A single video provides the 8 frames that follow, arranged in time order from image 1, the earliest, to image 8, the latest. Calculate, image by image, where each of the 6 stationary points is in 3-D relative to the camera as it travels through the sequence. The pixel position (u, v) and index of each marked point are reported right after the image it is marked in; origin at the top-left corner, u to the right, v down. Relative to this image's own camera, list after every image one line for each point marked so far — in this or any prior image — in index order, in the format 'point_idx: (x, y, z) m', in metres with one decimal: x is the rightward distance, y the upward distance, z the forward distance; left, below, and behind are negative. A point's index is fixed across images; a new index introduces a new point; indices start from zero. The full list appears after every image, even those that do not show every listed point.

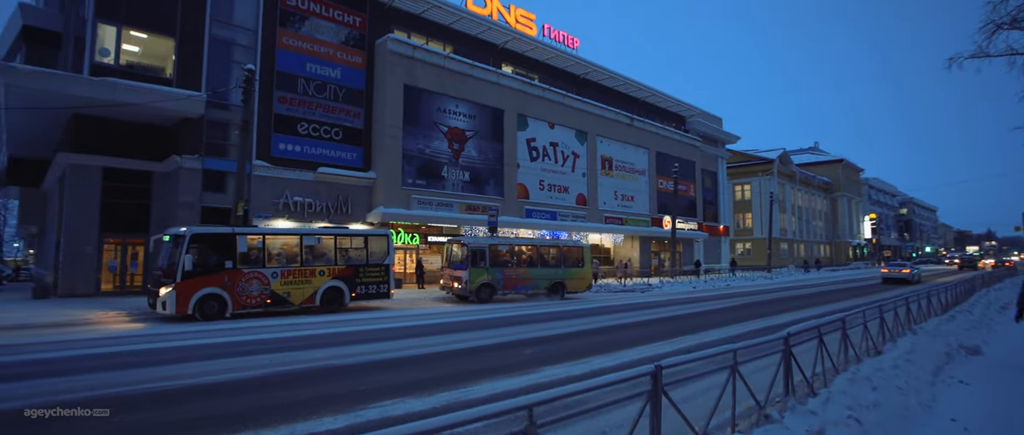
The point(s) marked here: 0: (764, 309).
0: (+8.8, -3.2, +19.7) m
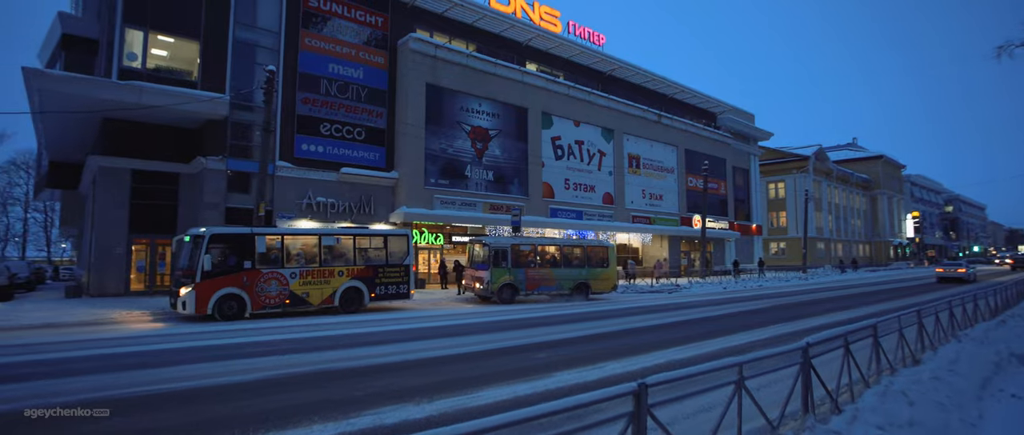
0: (+9.5, -3.1, +18.8) m
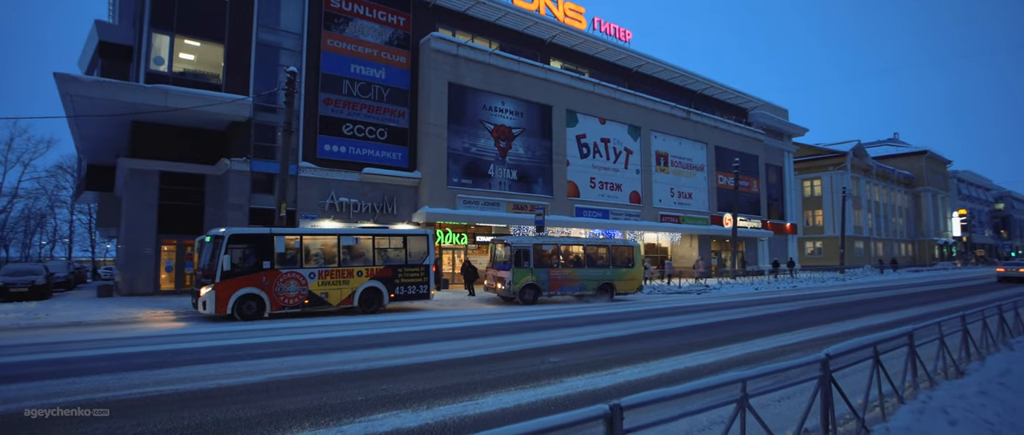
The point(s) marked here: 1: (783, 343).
0: (+10.2, -3.0, +17.9) m
1: (+5.5, -2.5, +11.4) m
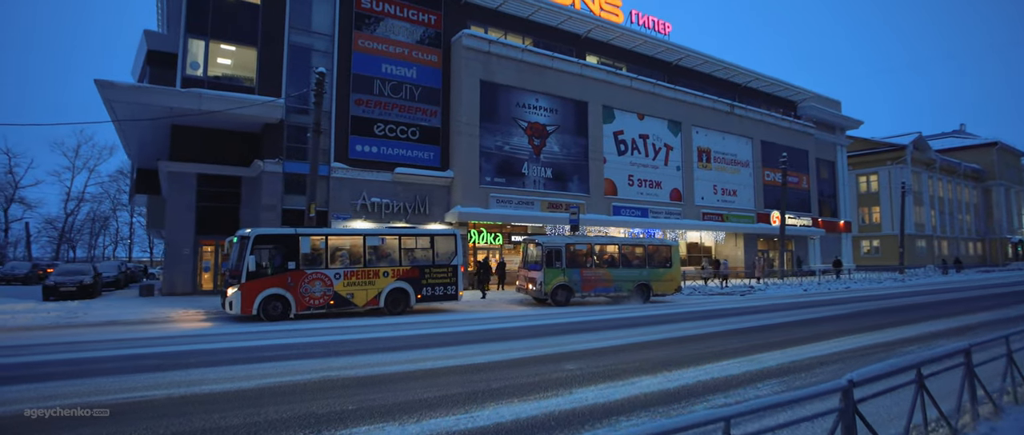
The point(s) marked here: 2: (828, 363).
0: (+11.0, -2.9, +16.5) m
1: (+5.8, -2.4, +10.4) m
2: (+5.0, -2.3, +8.8) m
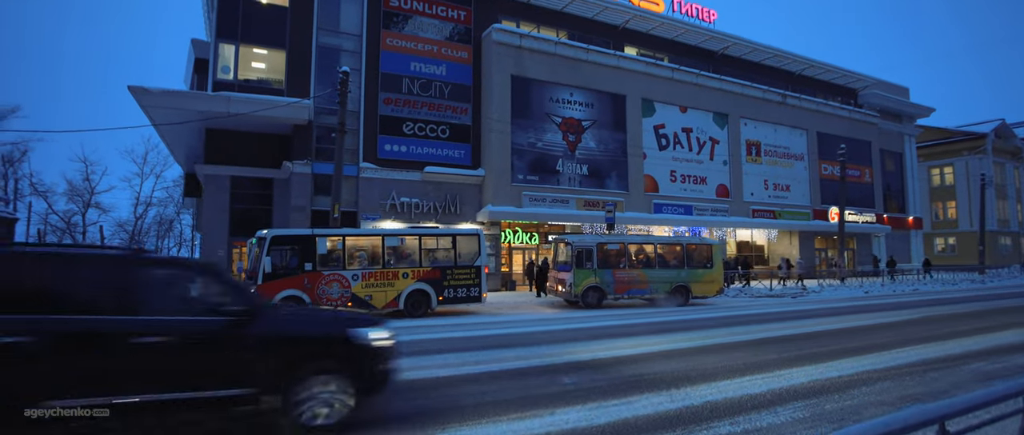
0: (+11.6, -2.8, +14.6) m
1: (+5.8, -2.3, +9.0) m
2: (+4.8, -2.2, +7.6) m
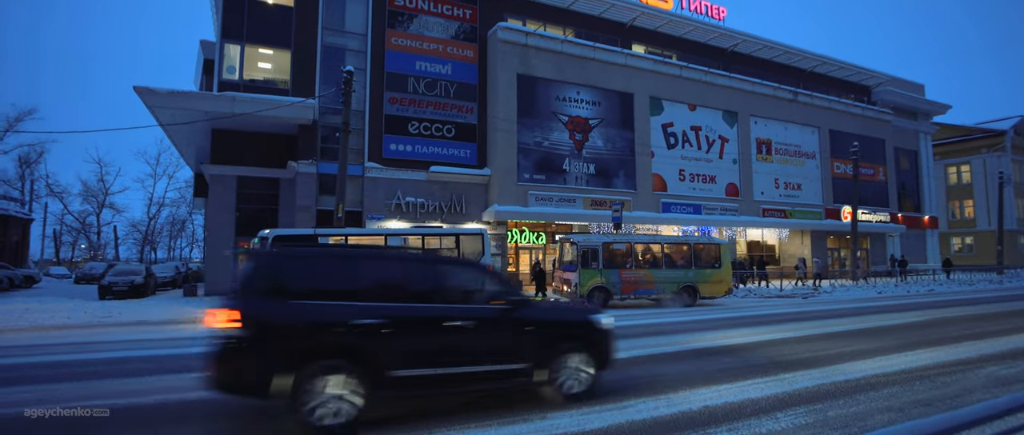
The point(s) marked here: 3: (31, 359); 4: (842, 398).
0: (+11.6, -2.7, +14.2) m
1: (+5.8, -2.3, +8.8) m
2: (+4.8, -2.2, +7.3) m
3: (-8.8, -2.6, +10.2) m
4: (+3.9, -2.2, +6.7) m
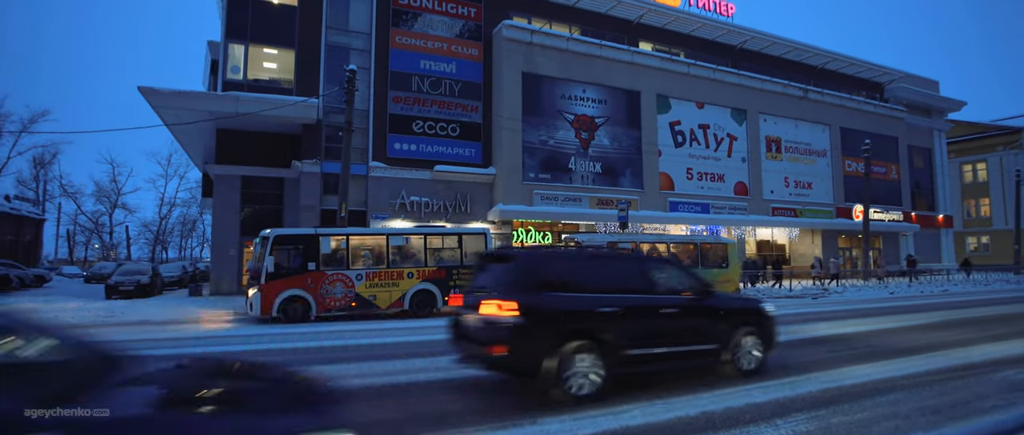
0: (+11.6, -2.7, +13.9) m
1: (+5.7, -2.3, +8.5) m
2: (+4.7, -2.2, +7.0) m
3: (-8.8, -2.6, +10.2) m
4: (+3.8, -2.1, +6.5) m
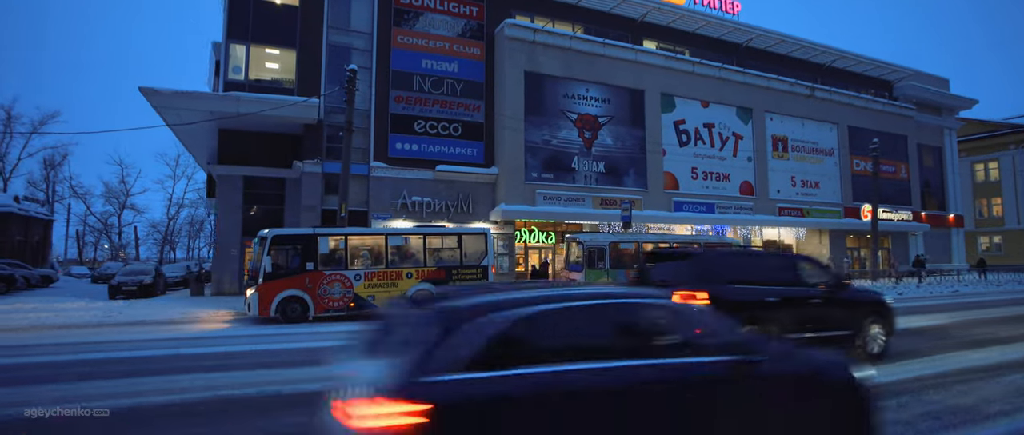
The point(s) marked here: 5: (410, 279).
0: (+11.6, -2.7, +13.5) m
1: (+5.6, -2.3, +8.2) m
2: (+4.5, -2.2, +6.8) m
3: (-8.9, -2.6, +10.2) m
4: (+3.7, -2.1, +6.3) m
5: (-3.0, -1.8, +16.9) m
